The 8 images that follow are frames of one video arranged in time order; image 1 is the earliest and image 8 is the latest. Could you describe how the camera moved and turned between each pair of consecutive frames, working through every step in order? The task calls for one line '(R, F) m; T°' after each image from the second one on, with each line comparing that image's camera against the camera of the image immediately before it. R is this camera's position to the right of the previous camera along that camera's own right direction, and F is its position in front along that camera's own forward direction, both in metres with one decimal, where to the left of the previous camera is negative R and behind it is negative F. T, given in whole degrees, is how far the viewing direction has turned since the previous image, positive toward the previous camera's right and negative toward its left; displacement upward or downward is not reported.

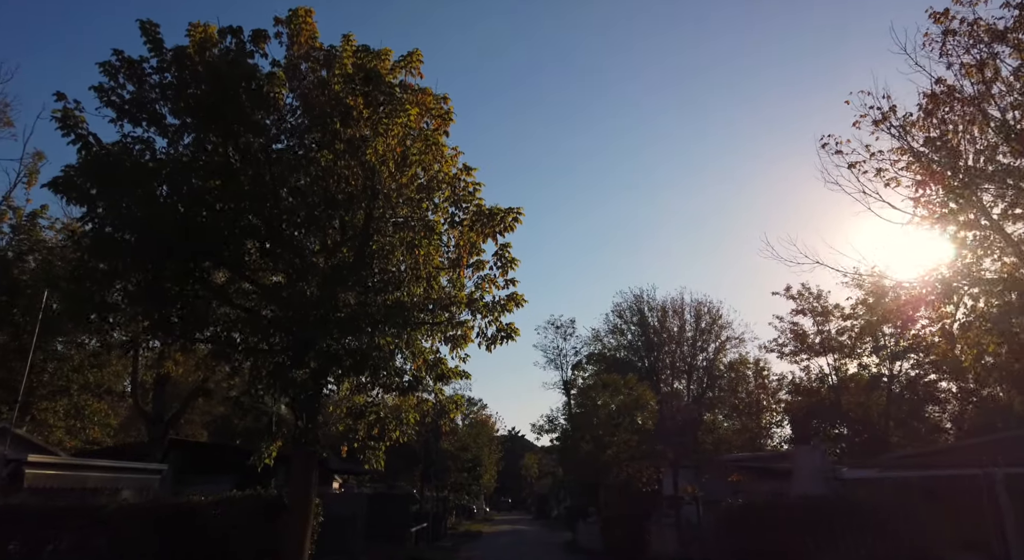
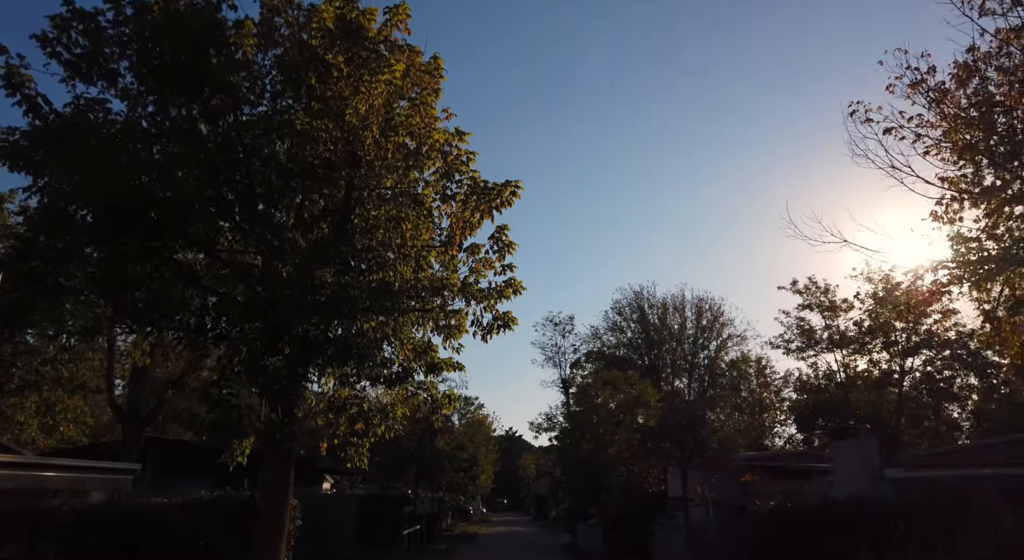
(0.0, +1.1) m; 0°
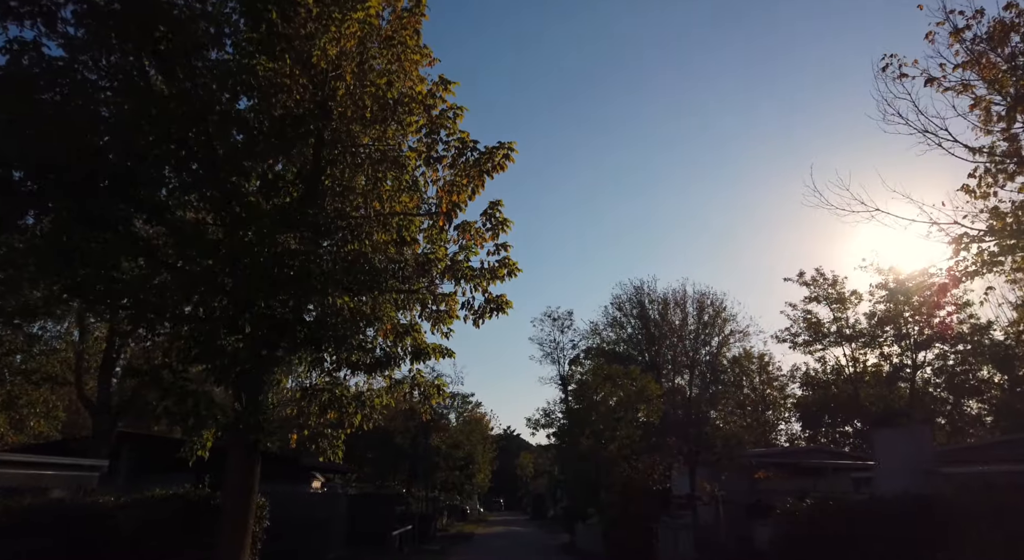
(+0.1, +1.1) m; 0°
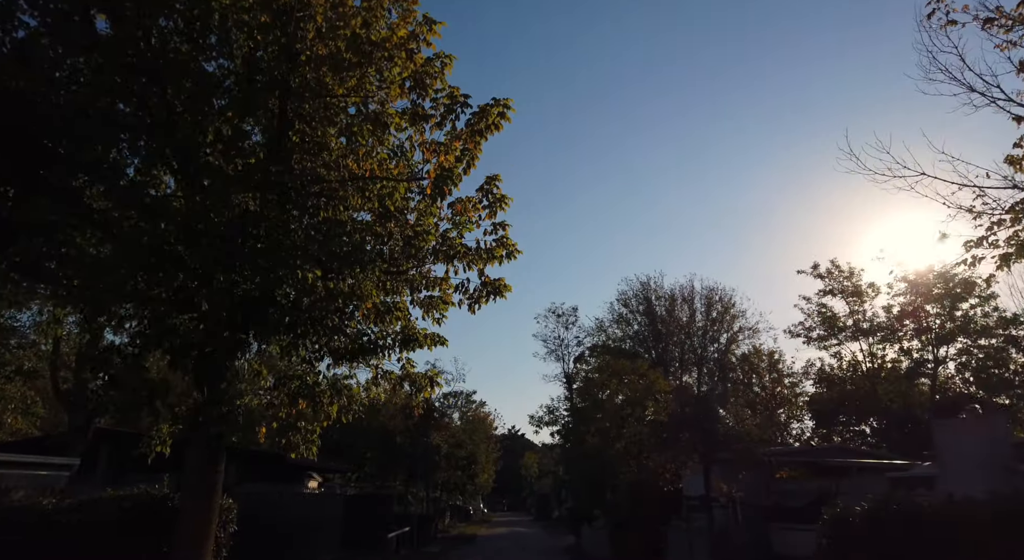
(+0.1, +1.1) m; 0°
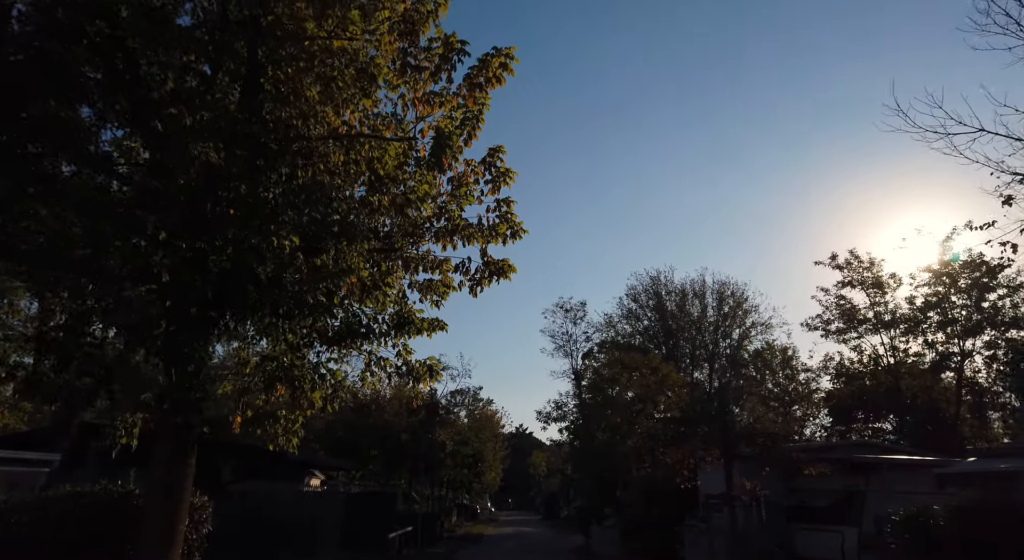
(0.0, +0.9) m; -1°
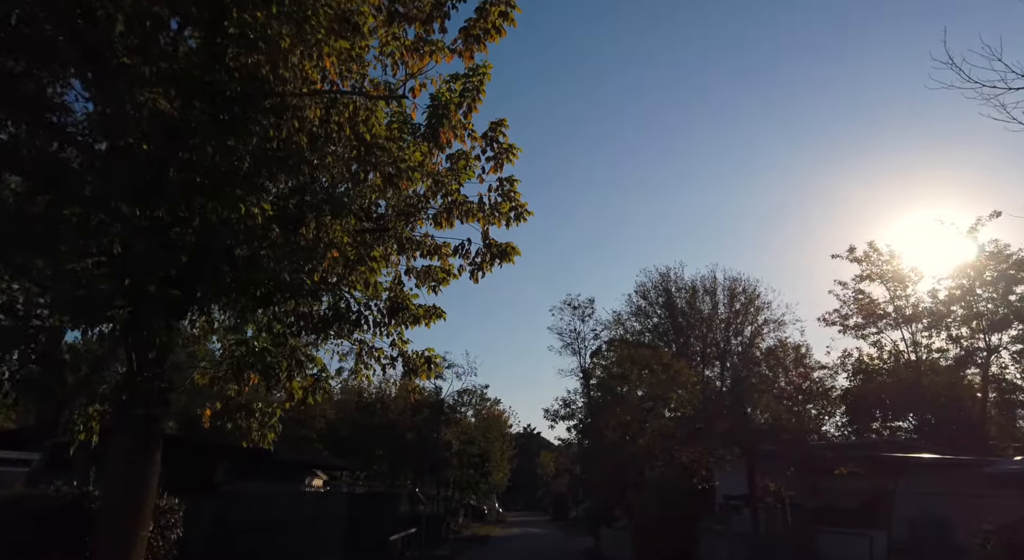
(+0.1, +0.8) m; -1°
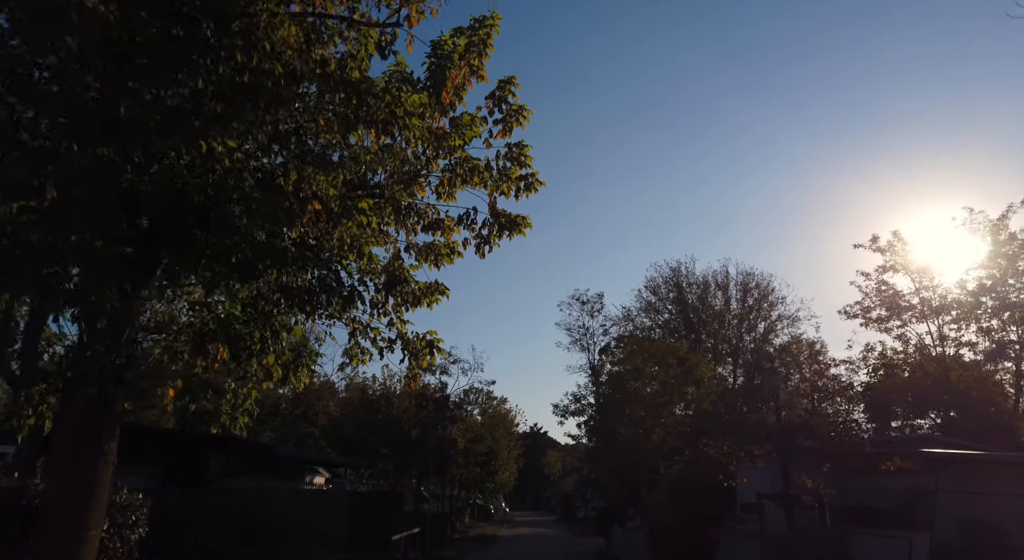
(-0.1, +1.0) m; -1°
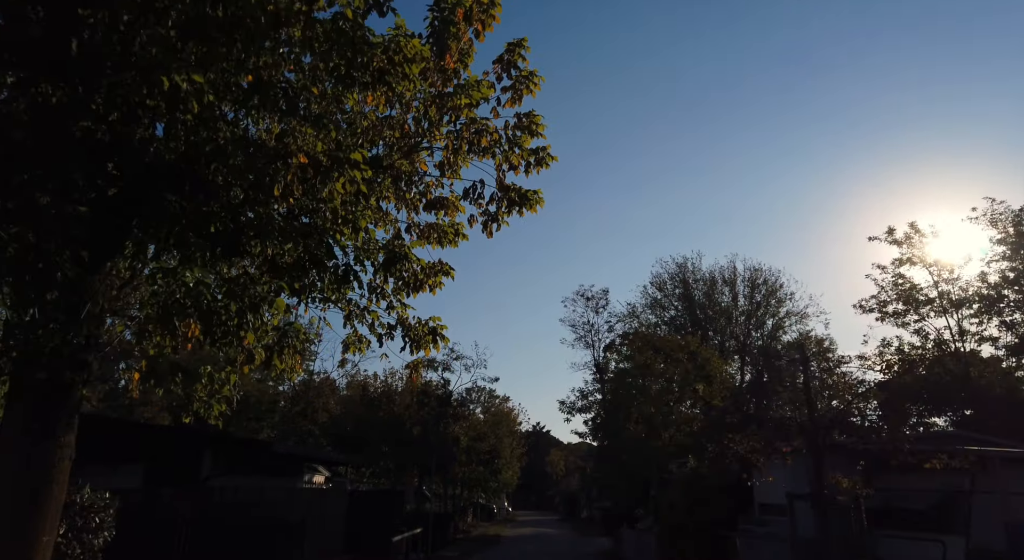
(-0.1, +0.7) m; 0°
